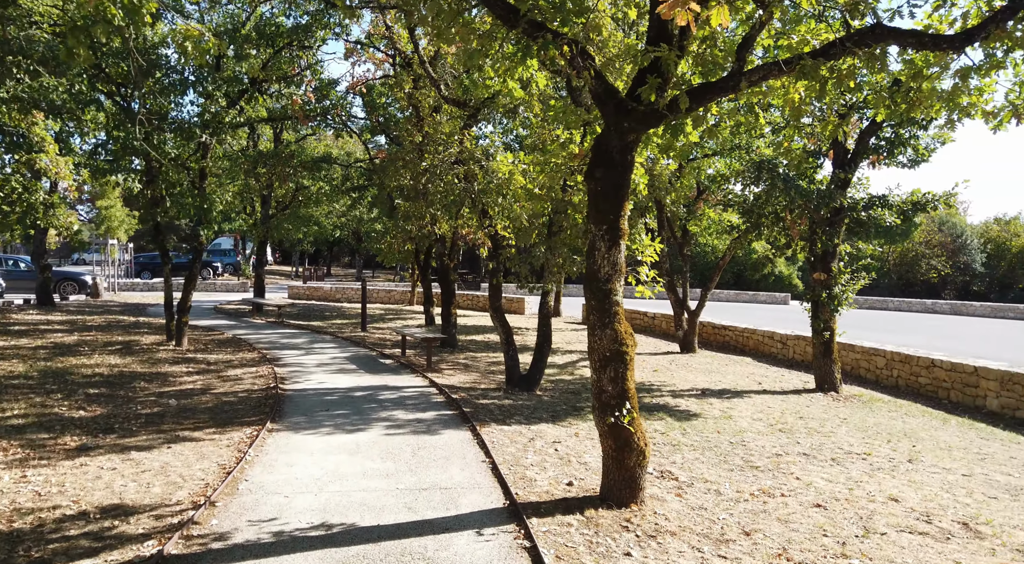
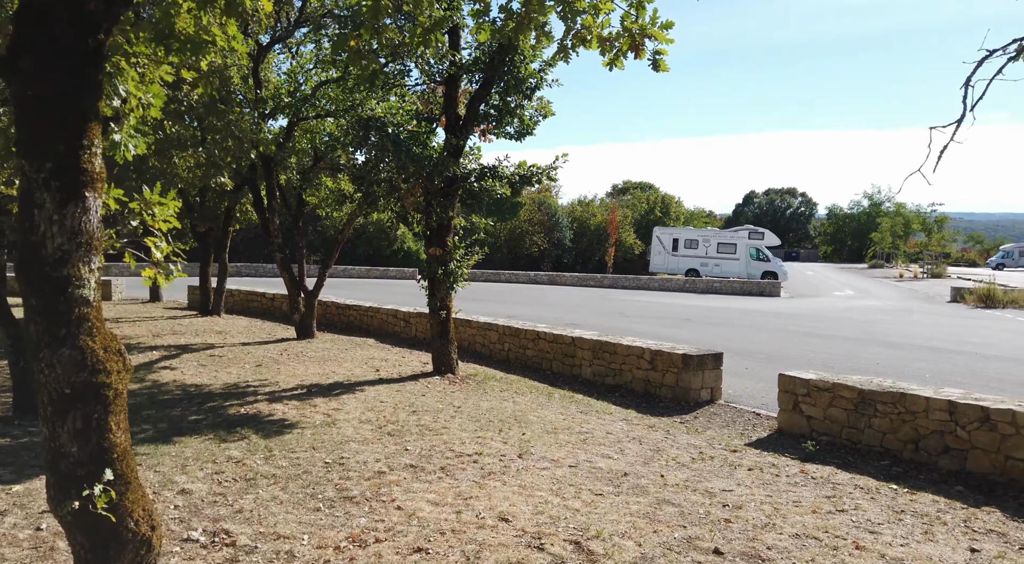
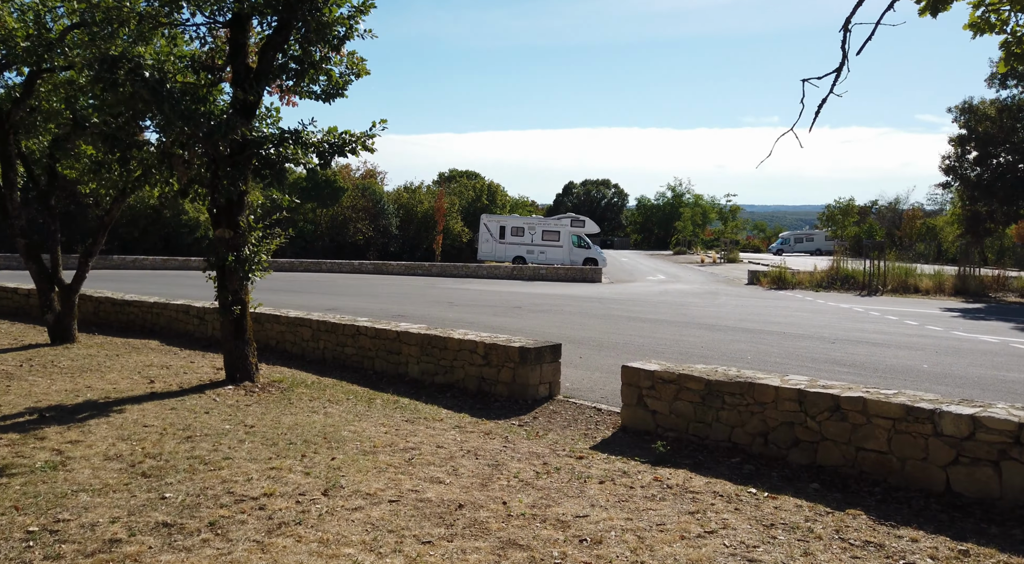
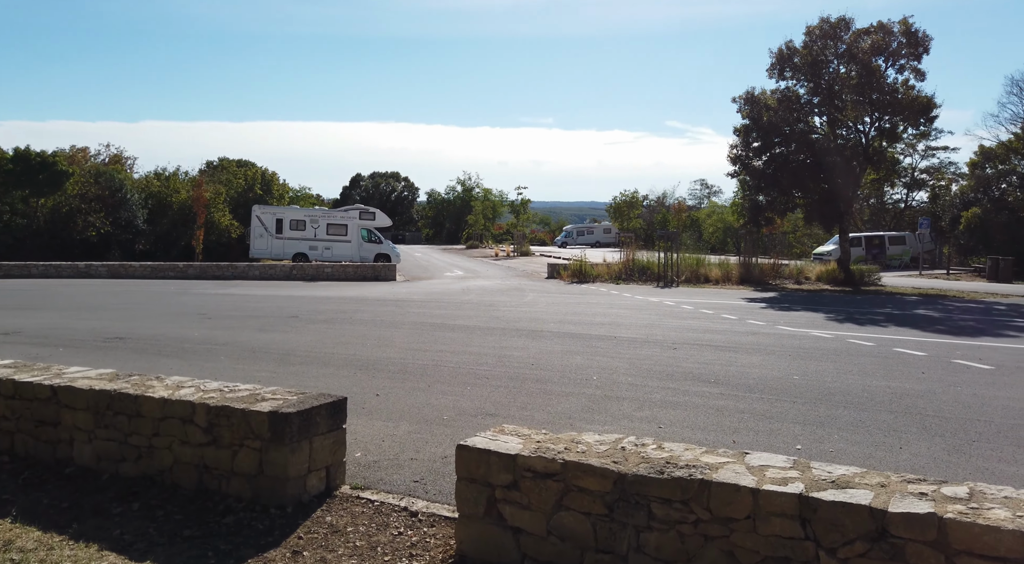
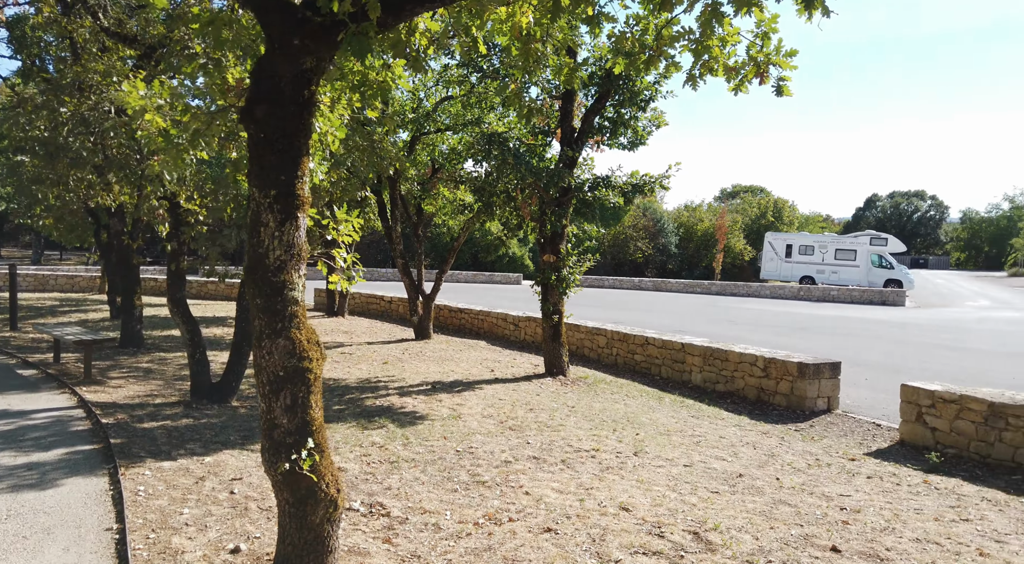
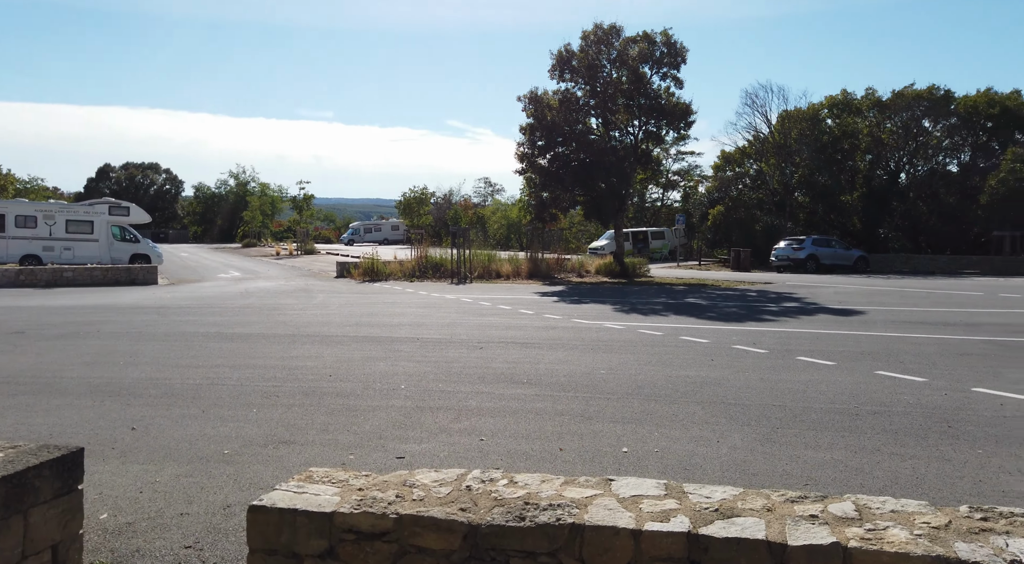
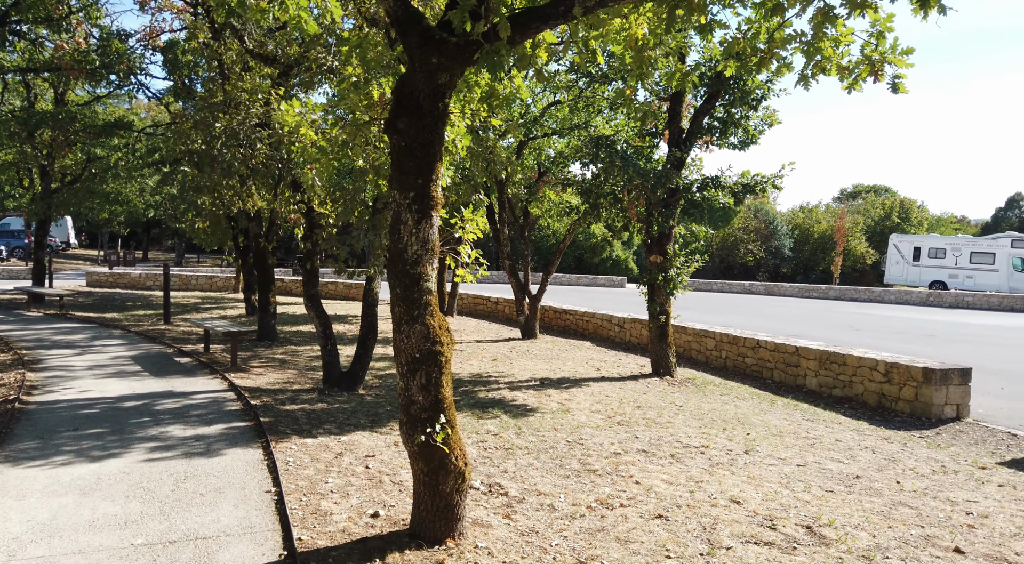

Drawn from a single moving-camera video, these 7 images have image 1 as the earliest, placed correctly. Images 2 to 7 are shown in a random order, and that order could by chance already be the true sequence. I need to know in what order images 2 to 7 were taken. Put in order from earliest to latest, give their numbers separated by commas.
7, 5, 2, 3, 4, 6
